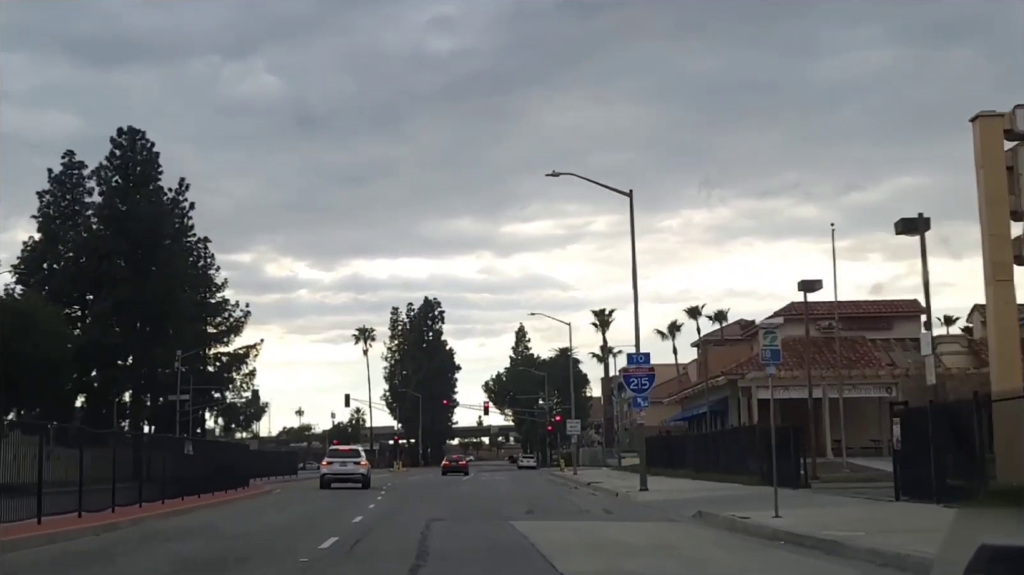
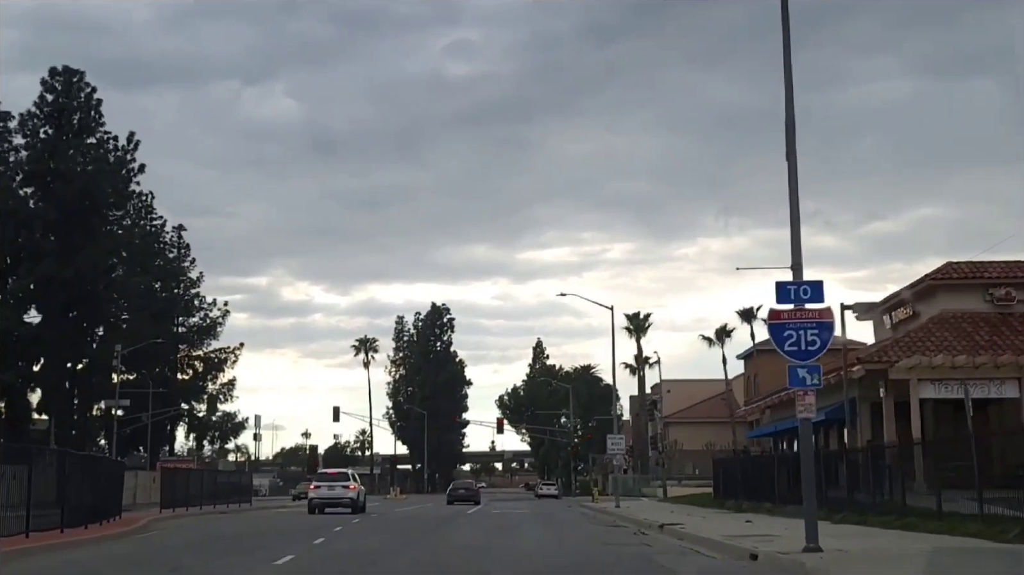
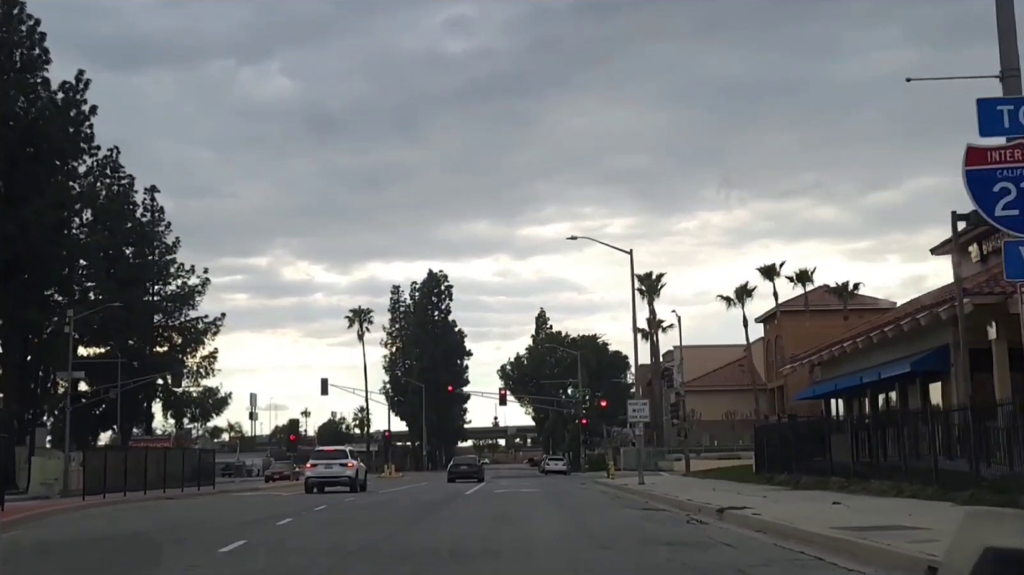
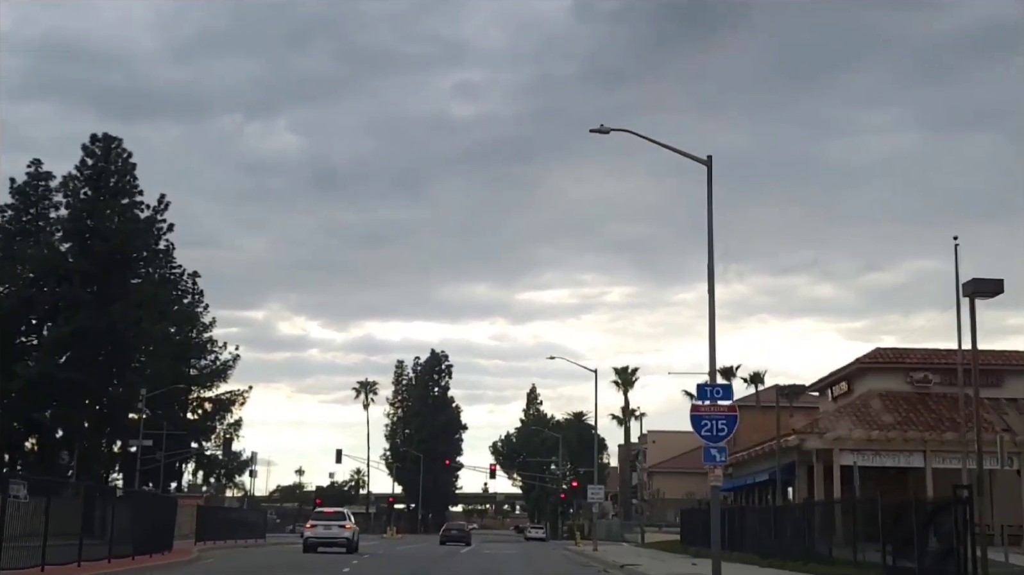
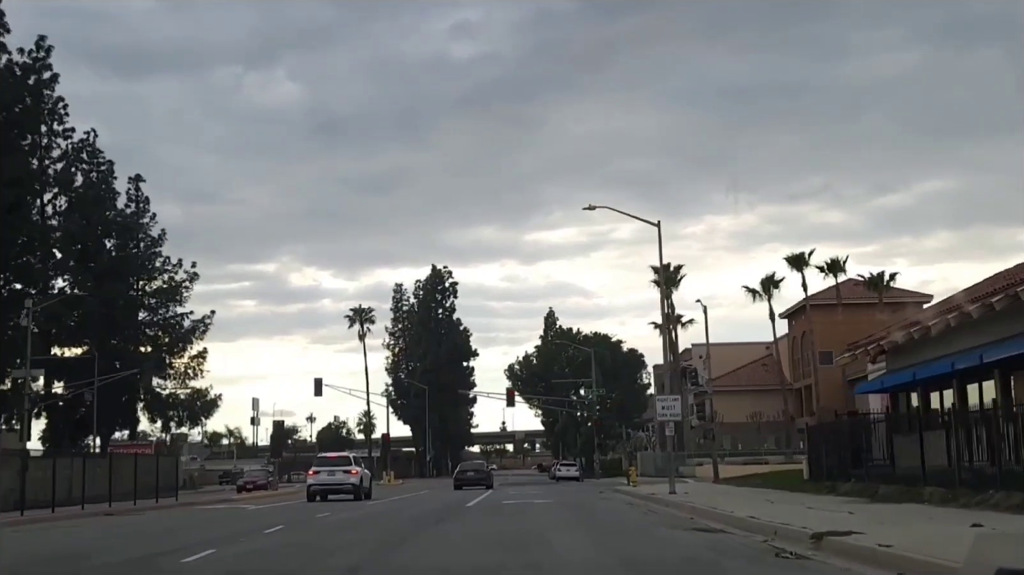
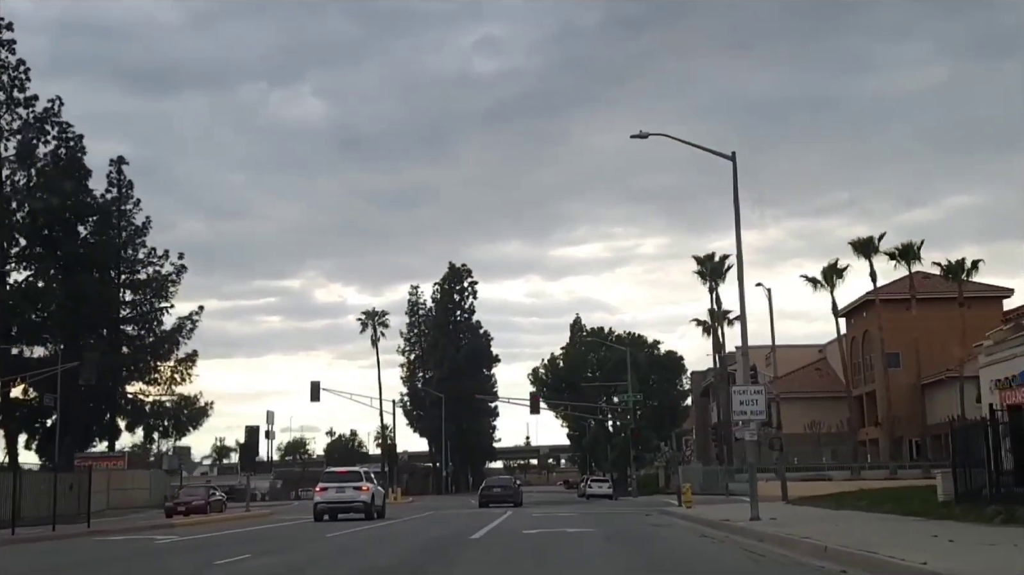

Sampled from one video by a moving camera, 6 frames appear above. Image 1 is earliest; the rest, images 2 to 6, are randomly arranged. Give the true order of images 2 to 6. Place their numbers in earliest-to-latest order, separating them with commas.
4, 2, 3, 5, 6
